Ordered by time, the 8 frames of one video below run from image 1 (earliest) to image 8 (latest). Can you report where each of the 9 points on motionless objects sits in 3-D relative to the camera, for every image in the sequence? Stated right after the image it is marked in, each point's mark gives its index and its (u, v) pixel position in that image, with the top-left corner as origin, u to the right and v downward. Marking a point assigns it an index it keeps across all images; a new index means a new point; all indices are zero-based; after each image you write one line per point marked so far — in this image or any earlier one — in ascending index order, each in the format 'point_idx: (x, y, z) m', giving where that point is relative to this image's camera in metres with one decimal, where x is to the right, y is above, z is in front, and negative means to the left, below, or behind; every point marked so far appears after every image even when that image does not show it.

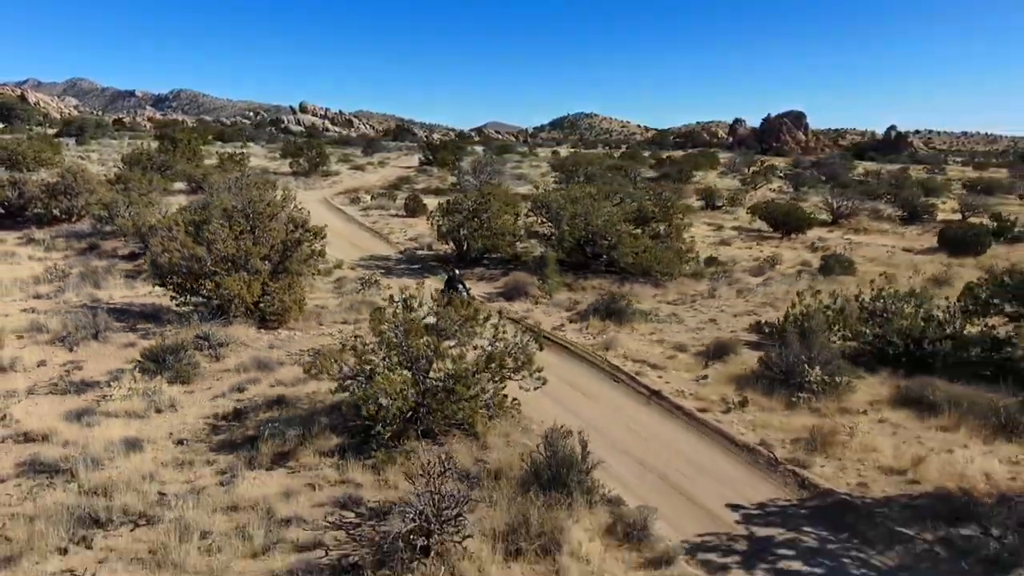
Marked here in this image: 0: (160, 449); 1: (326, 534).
0: (-3.9, -1.8, +7.1) m
1: (-1.7, -2.2, +5.8) m
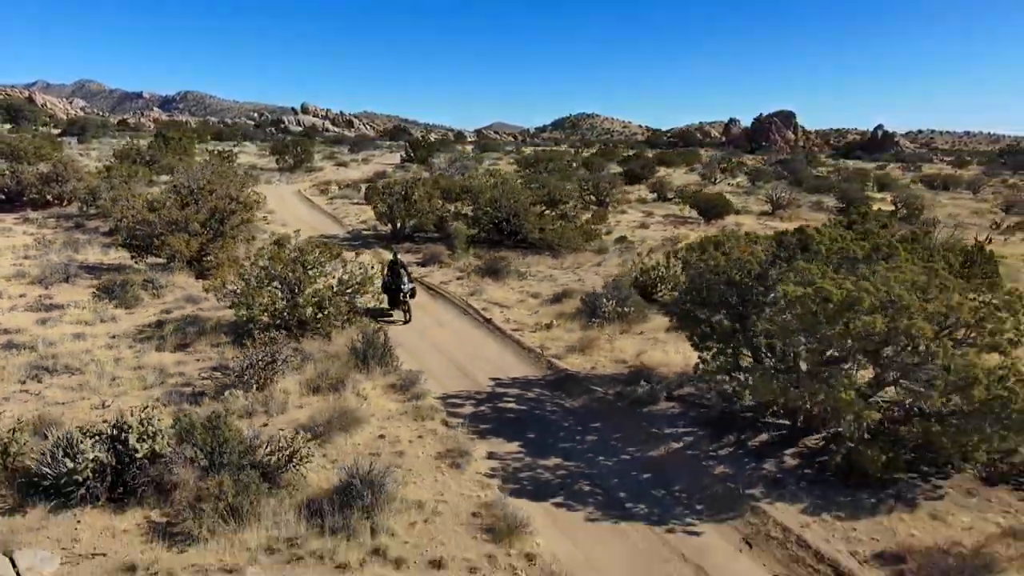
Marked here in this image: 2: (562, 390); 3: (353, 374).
0: (-6.7, -0.8, +10.2) m
1: (-4.5, -1.2, +8.9) m
2: (+0.7, -1.5, +9.6) m
3: (-2.3, -1.3, +9.2) m
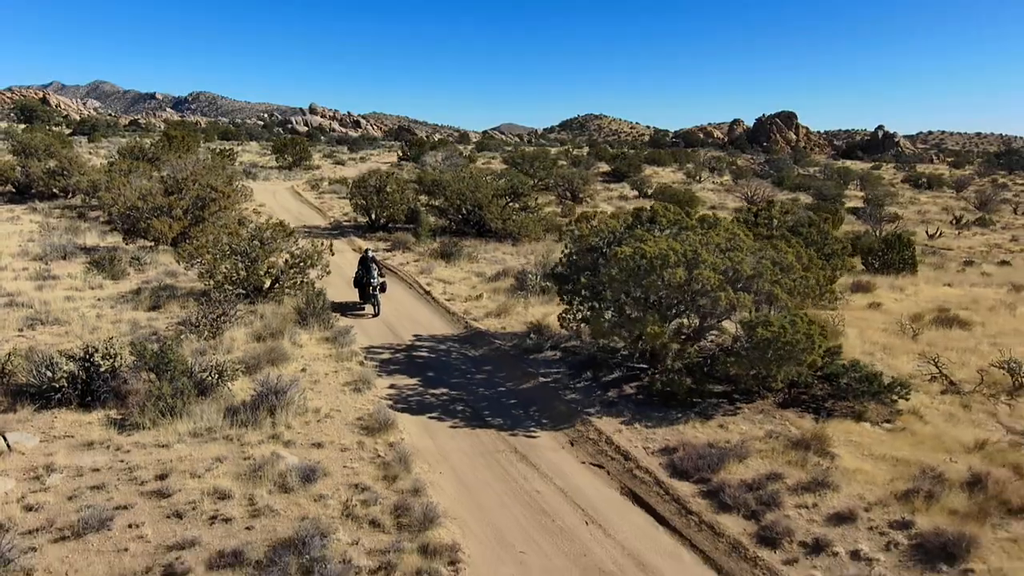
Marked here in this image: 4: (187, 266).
0: (-8.2, -0.2, +12.1) m
1: (-6.0, -0.7, +10.8) m
2: (-0.8, -1.0, +11.5) m
3: (-3.8, -0.7, +11.1) m
4: (-7.2, +0.5, +14.0) m
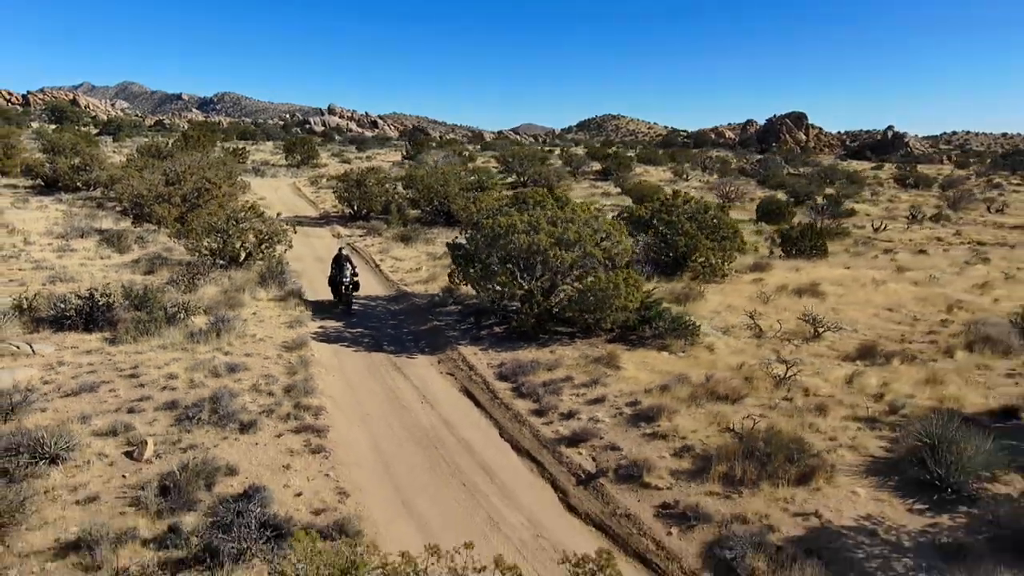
0: (-10.0, +0.5, +15.3) m
1: (-7.9, +0.1, +13.9) m
2: (-2.7, -0.3, +14.4) m
3: (-5.7, 0.0, +14.1) m
4: (-9.0, +1.2, +17.1) m
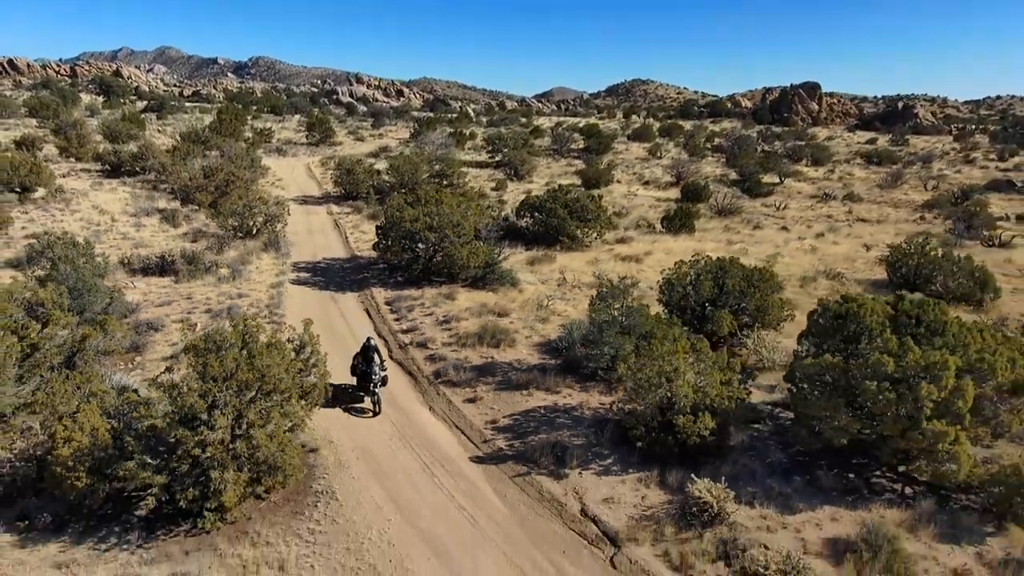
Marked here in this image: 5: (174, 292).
0: (-13.2, +1.9, +23.7) m
1: (-11.1, +1.4, +22.3) m
2: (-5.8, +1.0, +22.5) m
3: (-8.9, +1.3, +22.4) m
4: (-12.0, +2.7, +25.5) m
5: (-9.5, -0.1, +17.9) m
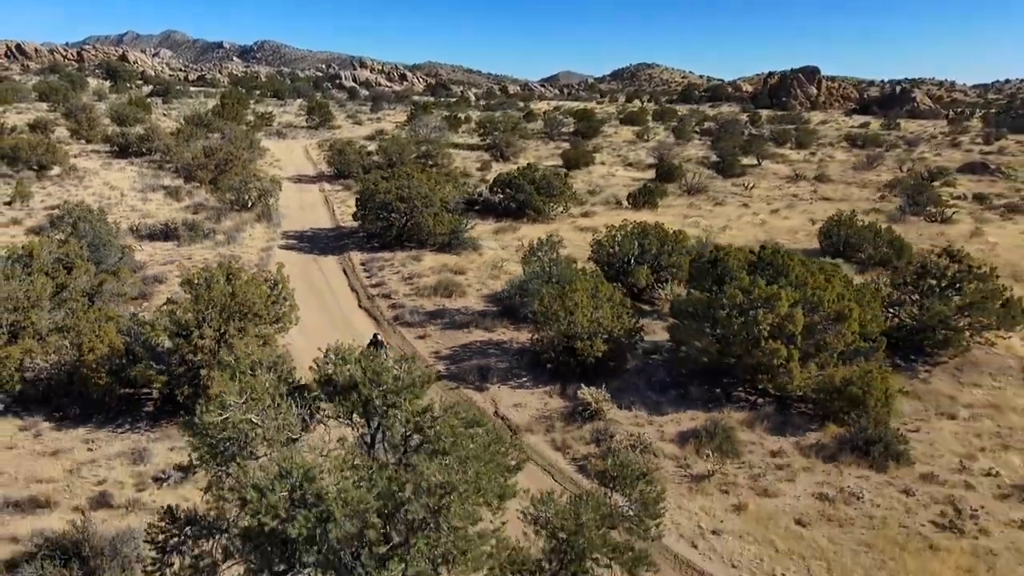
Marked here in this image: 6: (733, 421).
0: (-14.4, +3.3, +26.4) m
1: (-12.4, +2.7, +24.9) m
2: (-7.2, +2.3, +25.1) m
3: (-10.2, +2.6, +25.0) m
4: (-13.3, +4.1, +28.1) m
5: (-10.9, +1.1, +20.6) m
6: (+4.2, -2.5, +12.2) m
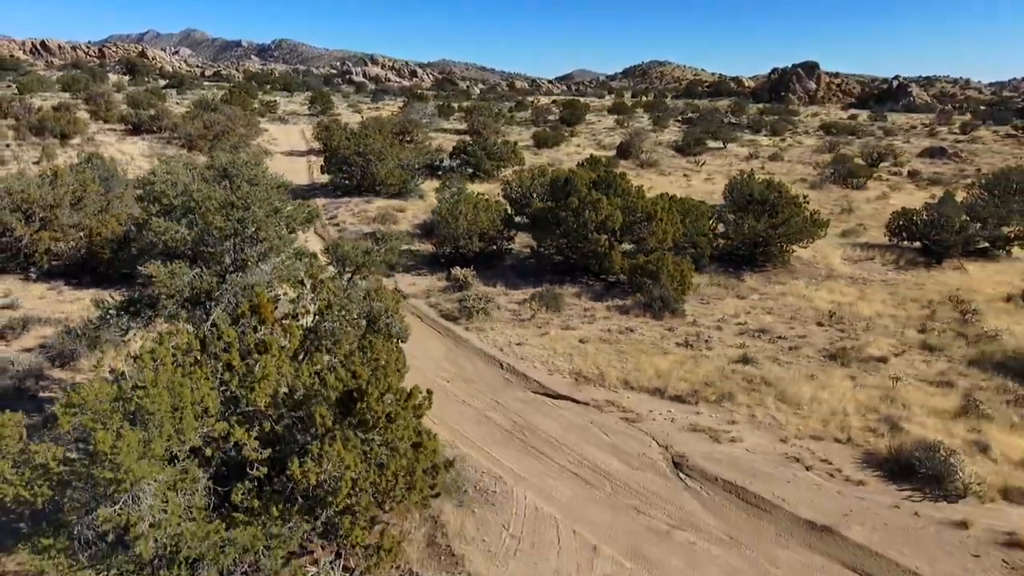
0: (-16.9, +5.9, +31.0) m
1: (-14.9, +5.3, +29.5) m
2: (-9.6, +4.8, +29.6) m
3: (-12.7, +5.2, +29.6) m
4: (-15.7, +6.7, +32.8) m
5: (-13.5, +3.7, +25.2) m
6: (+1.4, -0.1, +16.4) m
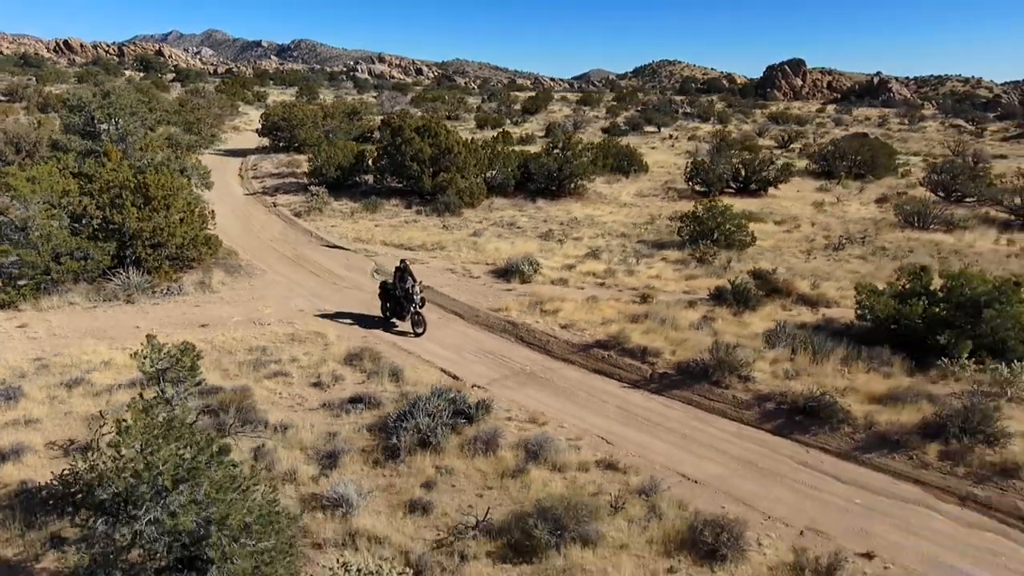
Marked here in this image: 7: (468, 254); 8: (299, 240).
0: (-22.4, +9.3, +38.4) m
1: (-20.4, +8.7, +36.9) m
2: (-15.2, +8.2, +36.8) m
3: (-18.3, +8.5, +36.8) m
4: (-21.1, +10.1, +40.1) m
5: (-19.2, +7.0, +32.5) m
6: (-4.6, +3.1, +23.3) m
7: (-1.3, +1.0, +18.2) m
8: (-6.6, +1.5, +19.7) m
